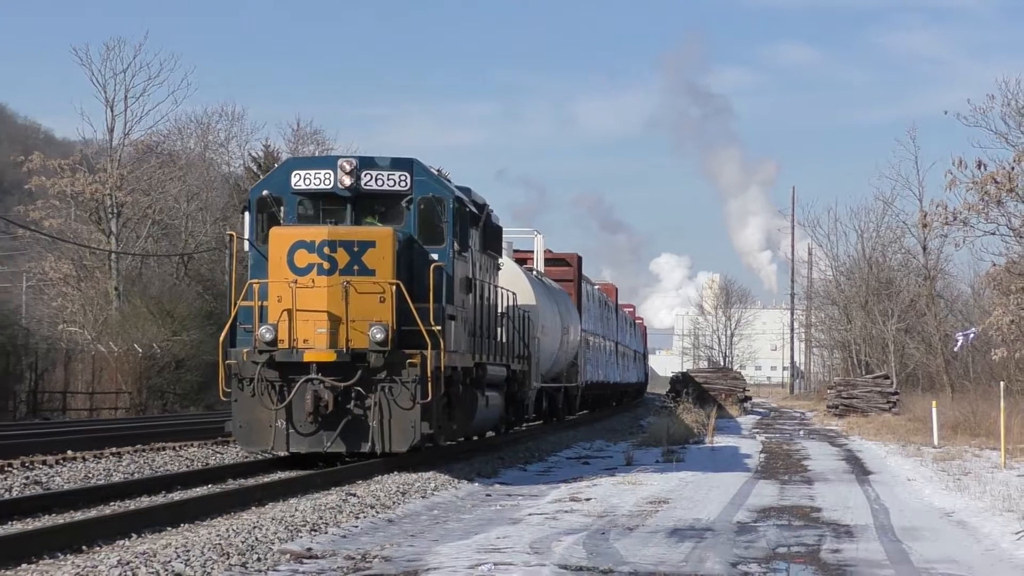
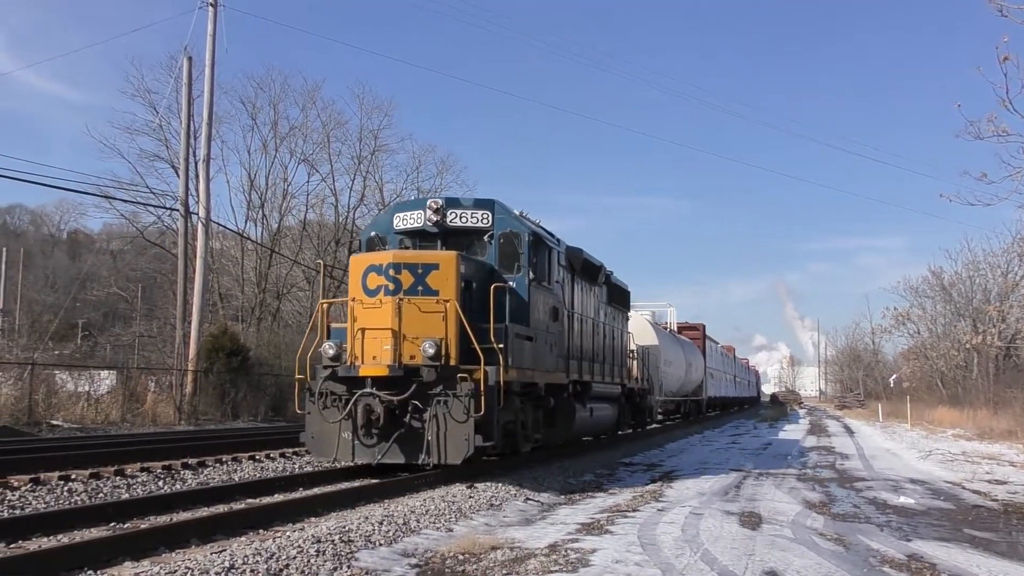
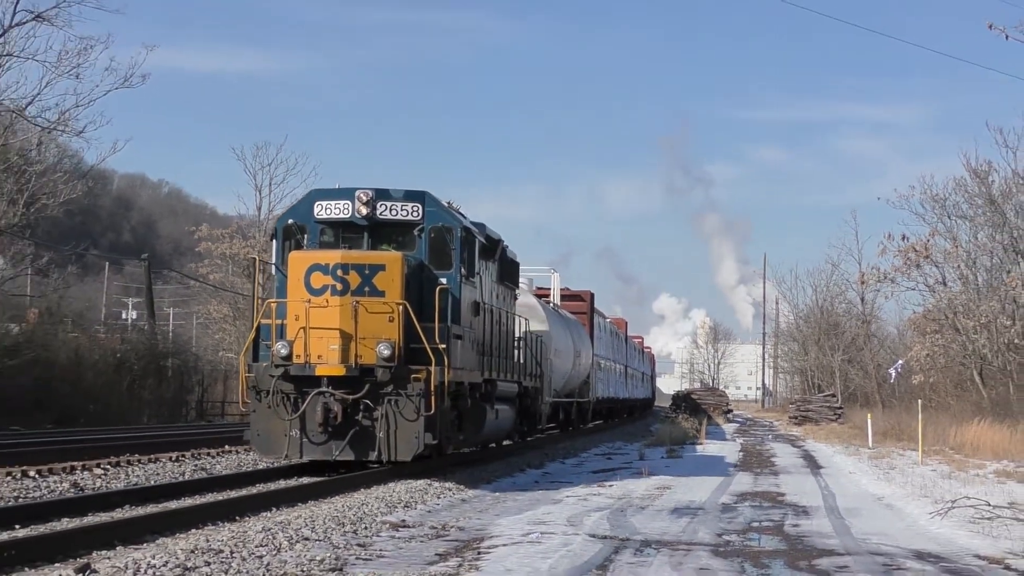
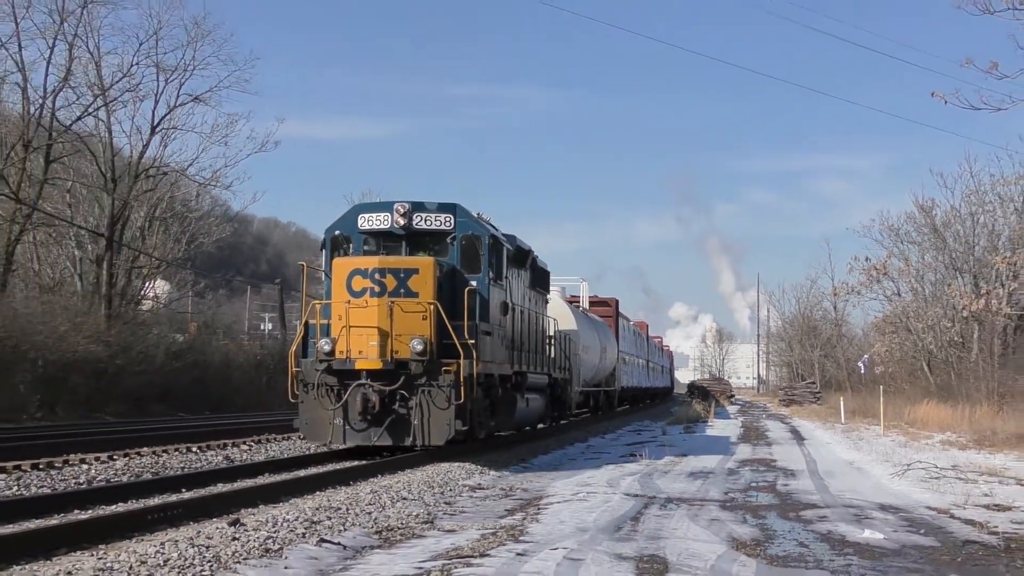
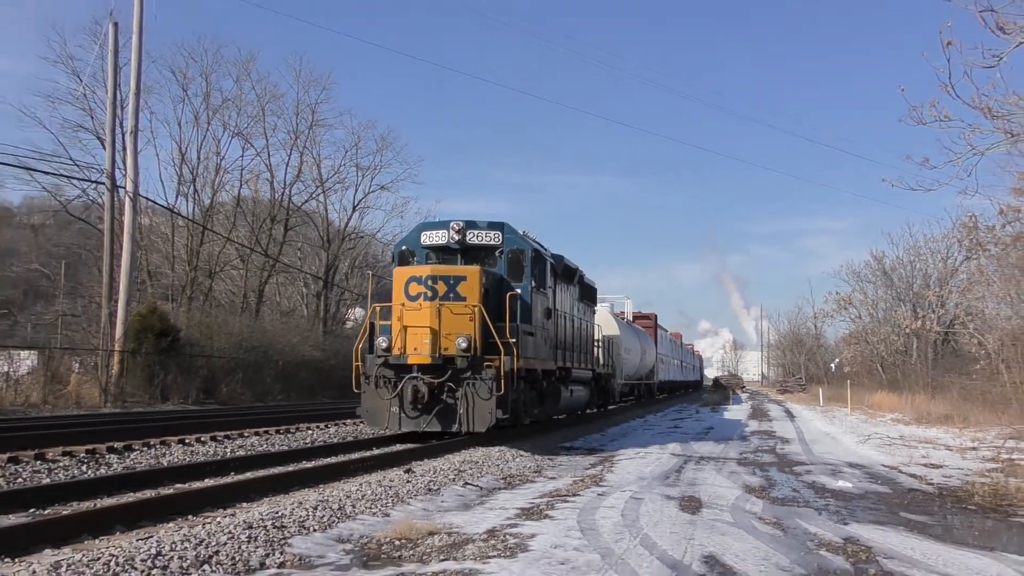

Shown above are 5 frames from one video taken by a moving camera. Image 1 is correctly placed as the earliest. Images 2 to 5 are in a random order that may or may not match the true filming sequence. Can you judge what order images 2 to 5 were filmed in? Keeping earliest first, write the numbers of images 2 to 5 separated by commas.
3, 4, 5, 2
